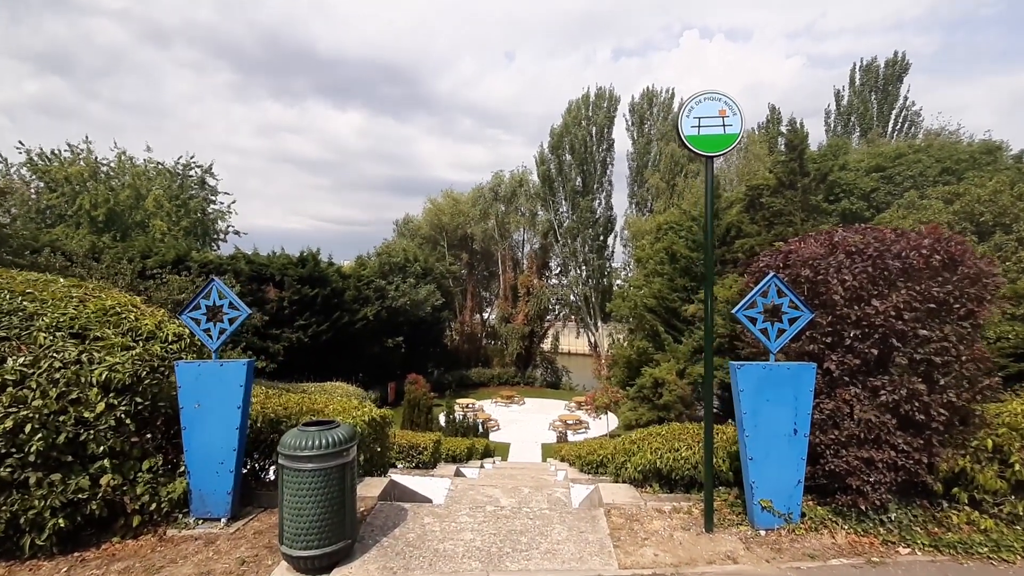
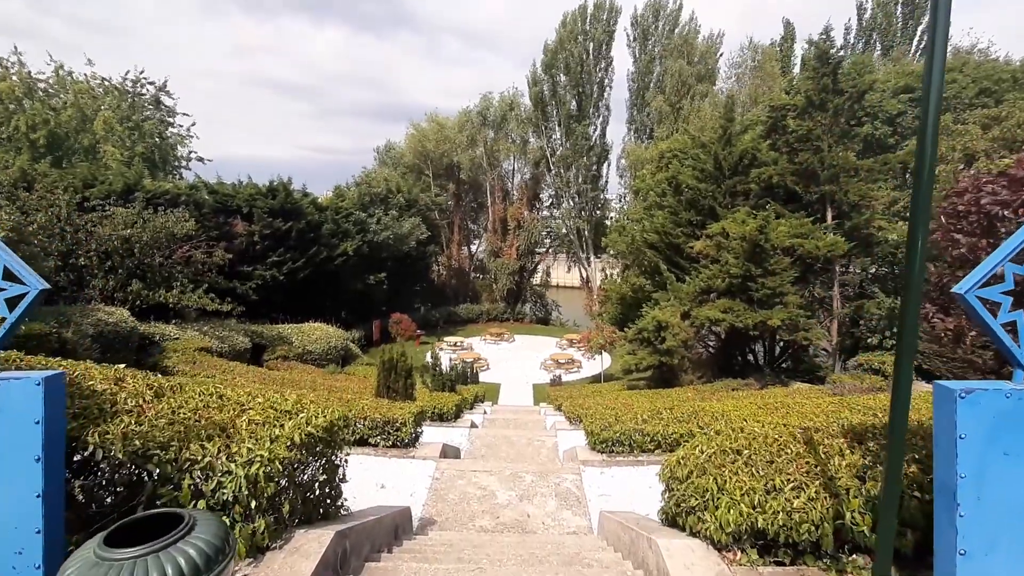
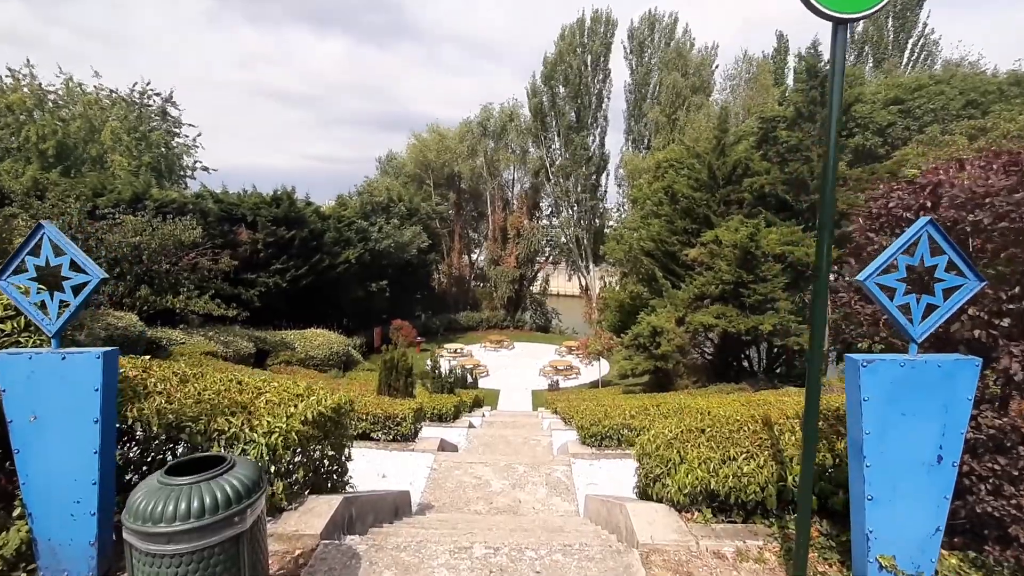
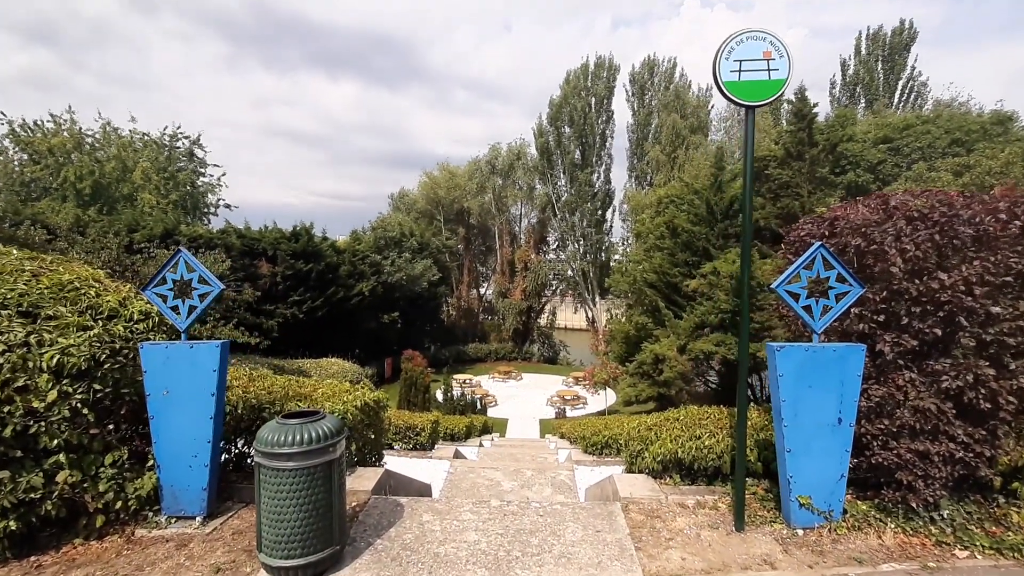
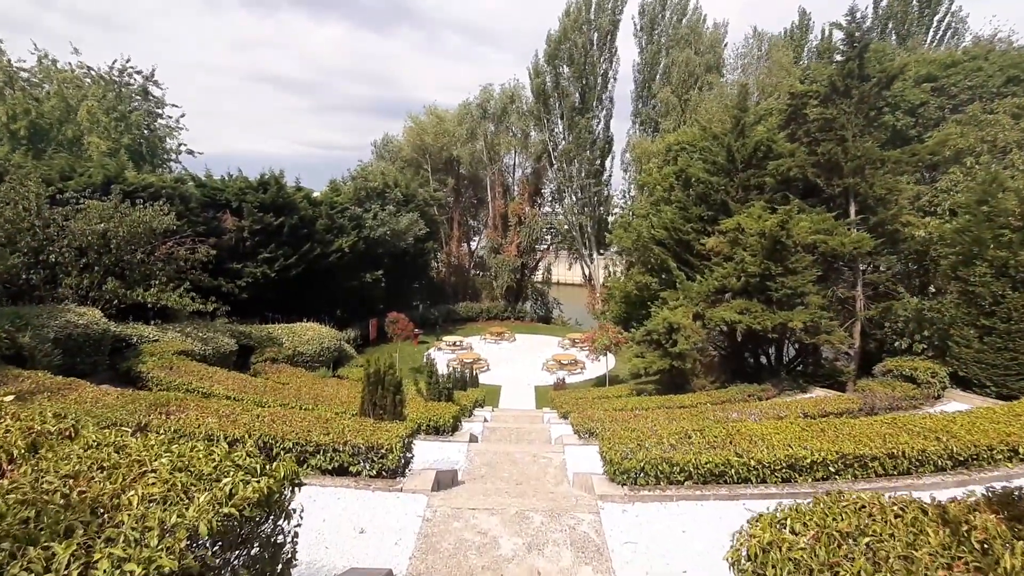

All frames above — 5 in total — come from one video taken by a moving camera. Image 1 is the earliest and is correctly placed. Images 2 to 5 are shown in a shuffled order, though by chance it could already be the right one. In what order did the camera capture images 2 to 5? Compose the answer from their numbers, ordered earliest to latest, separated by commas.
4, 3, 2, 5
